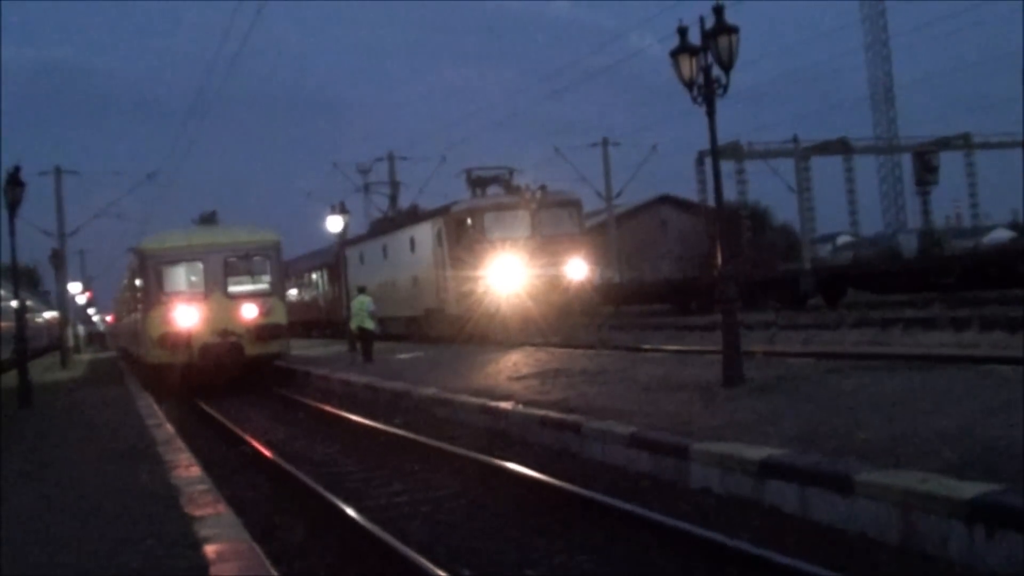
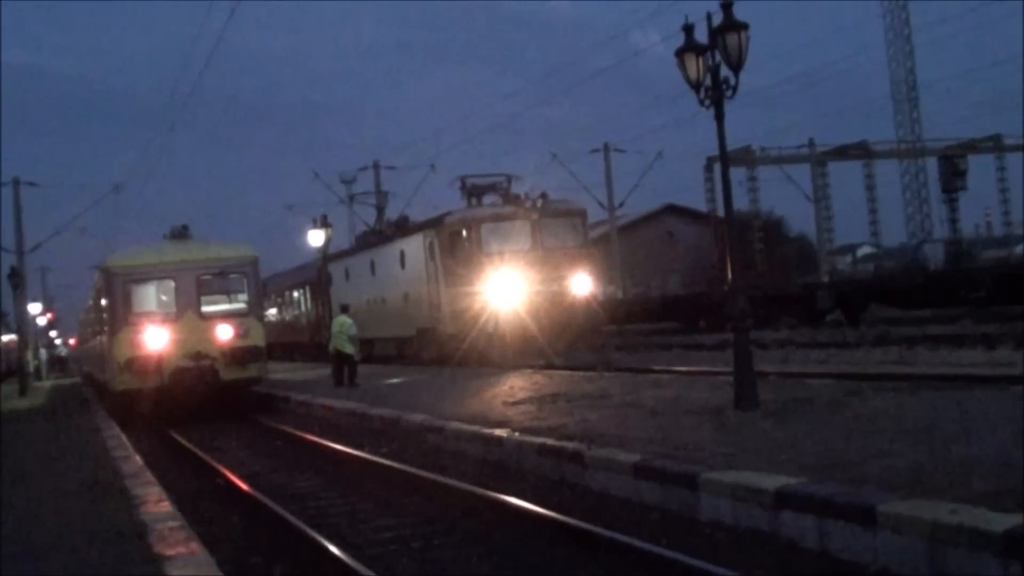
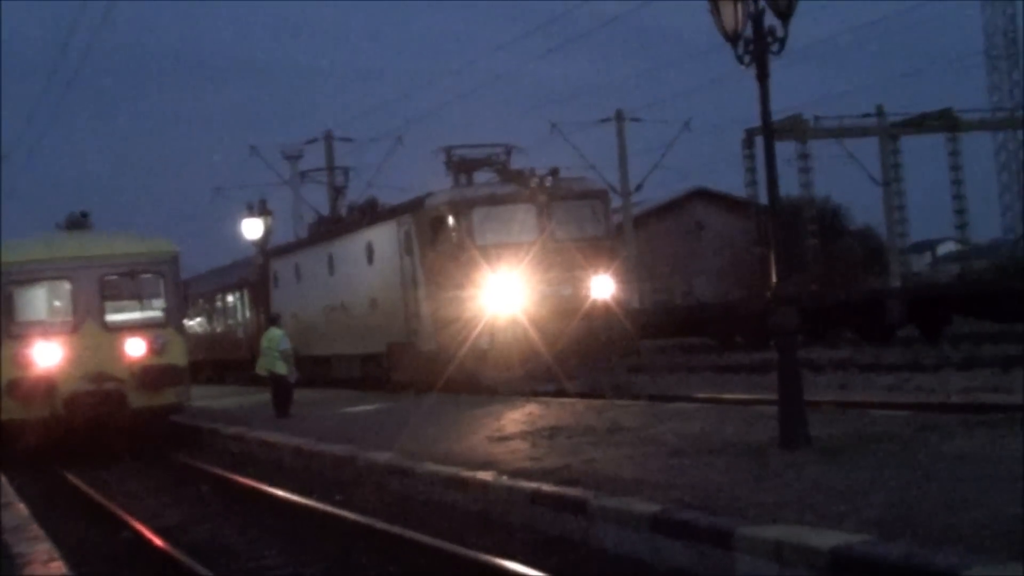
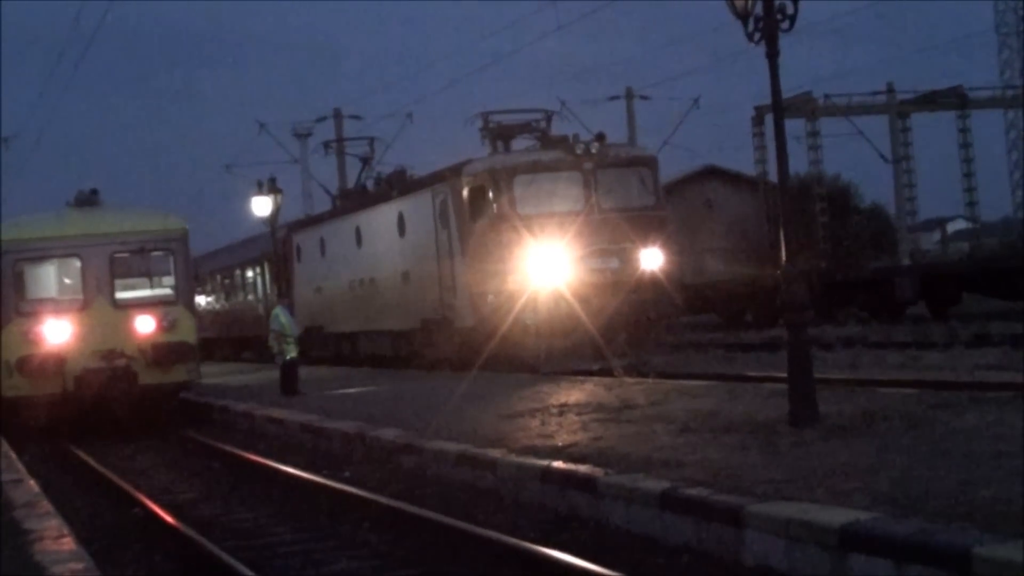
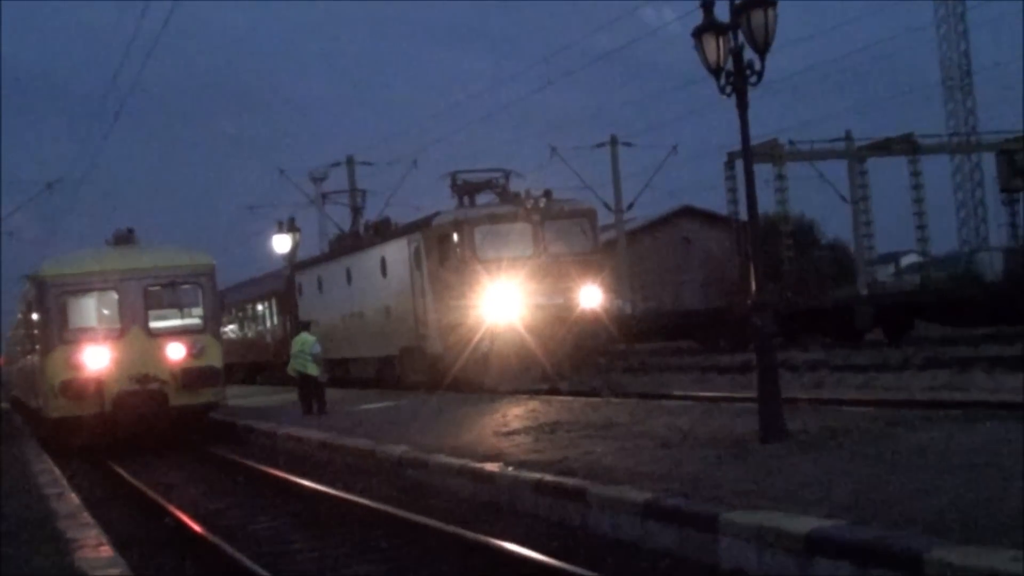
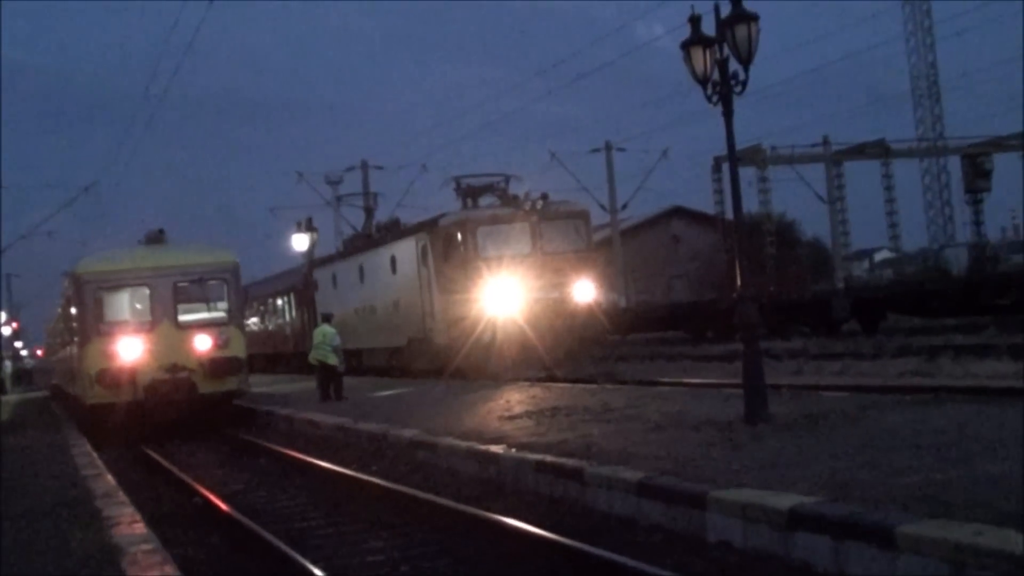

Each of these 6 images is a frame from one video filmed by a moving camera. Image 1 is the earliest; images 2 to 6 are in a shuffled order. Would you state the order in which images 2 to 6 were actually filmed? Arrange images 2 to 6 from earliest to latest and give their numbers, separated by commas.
2, 6, 5, 3, 4
